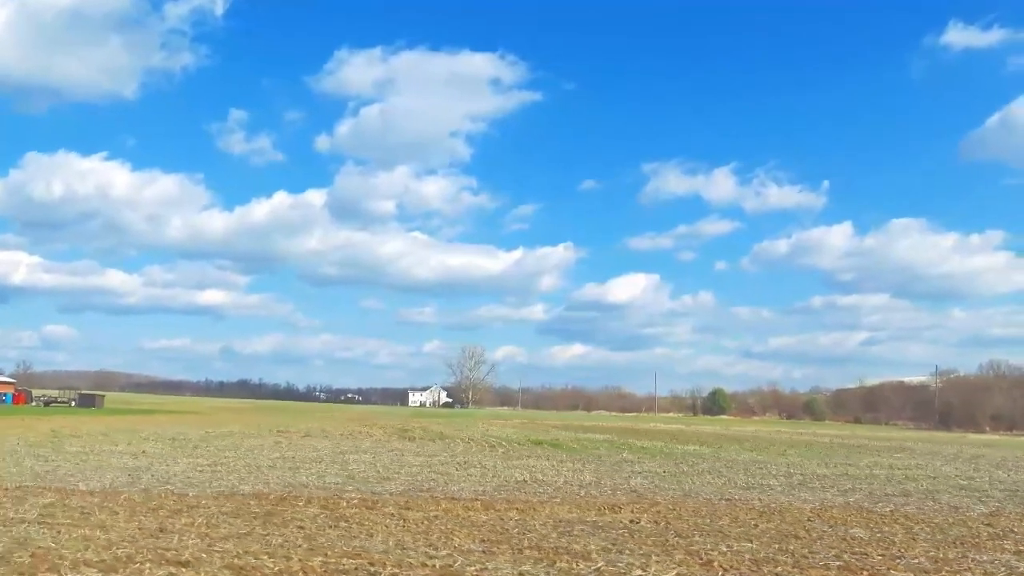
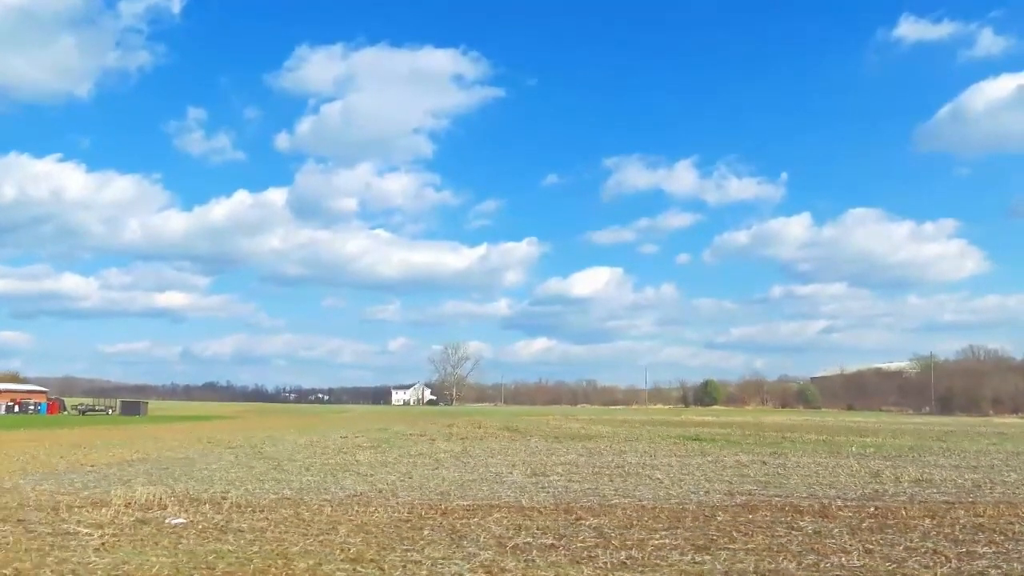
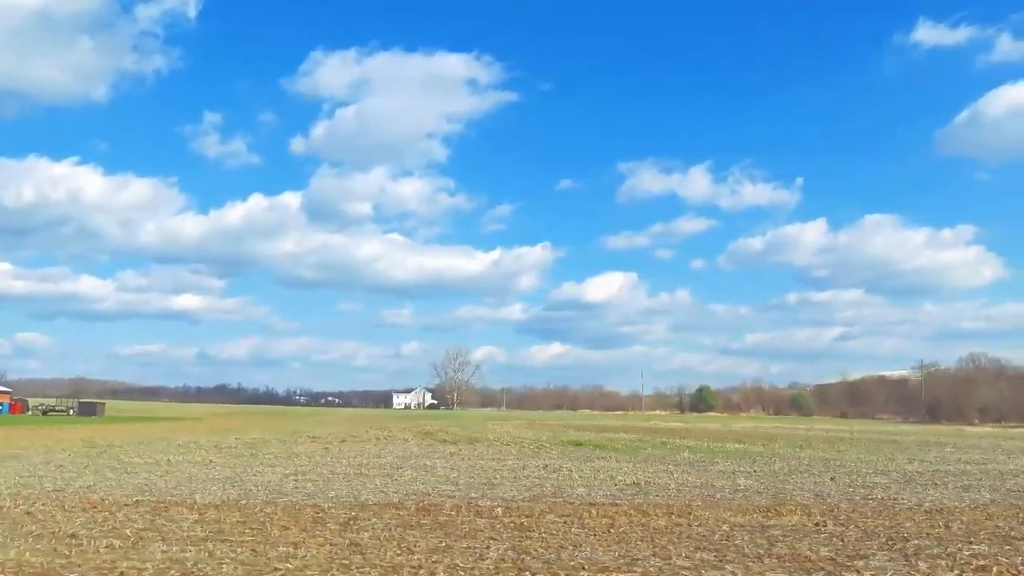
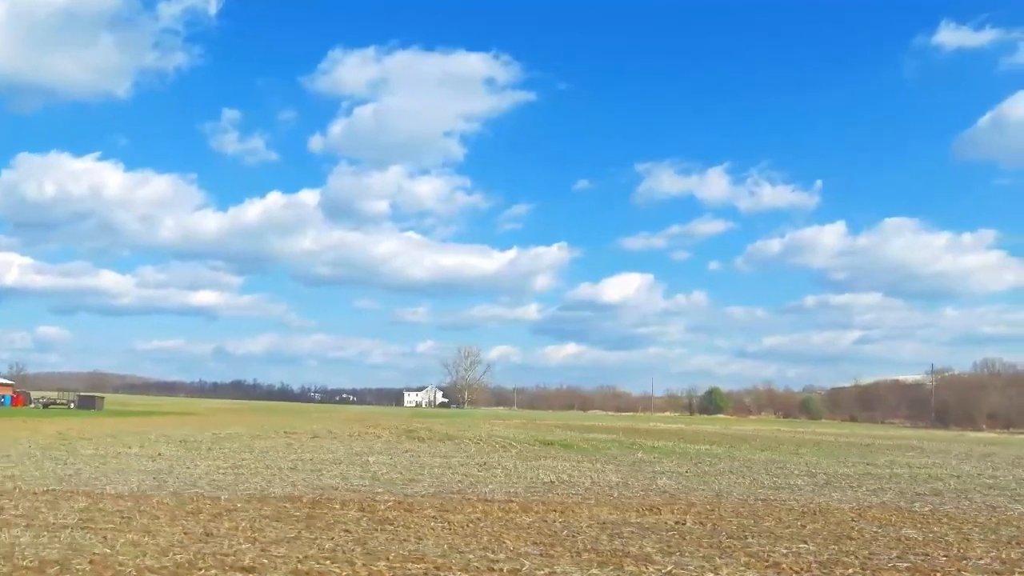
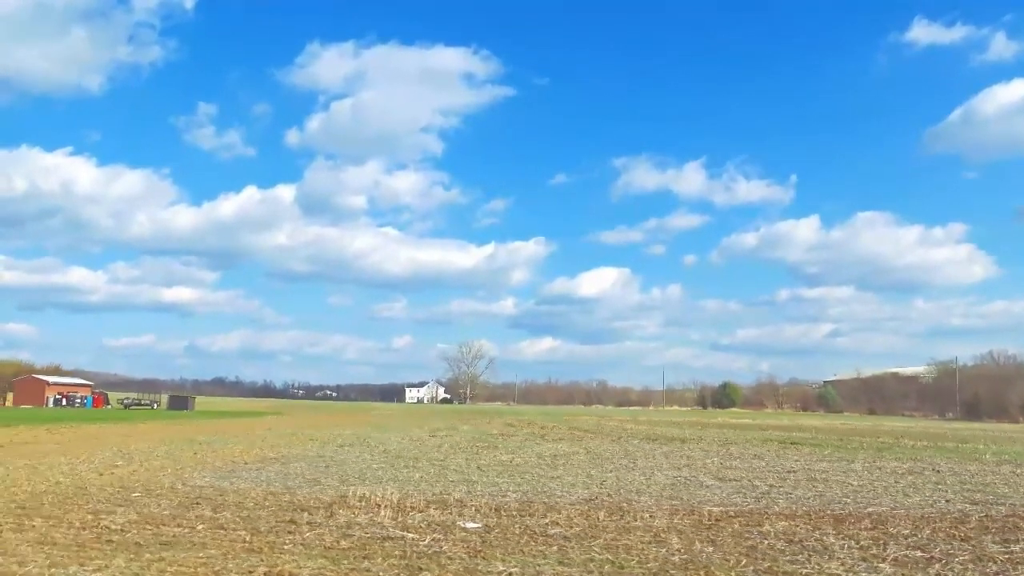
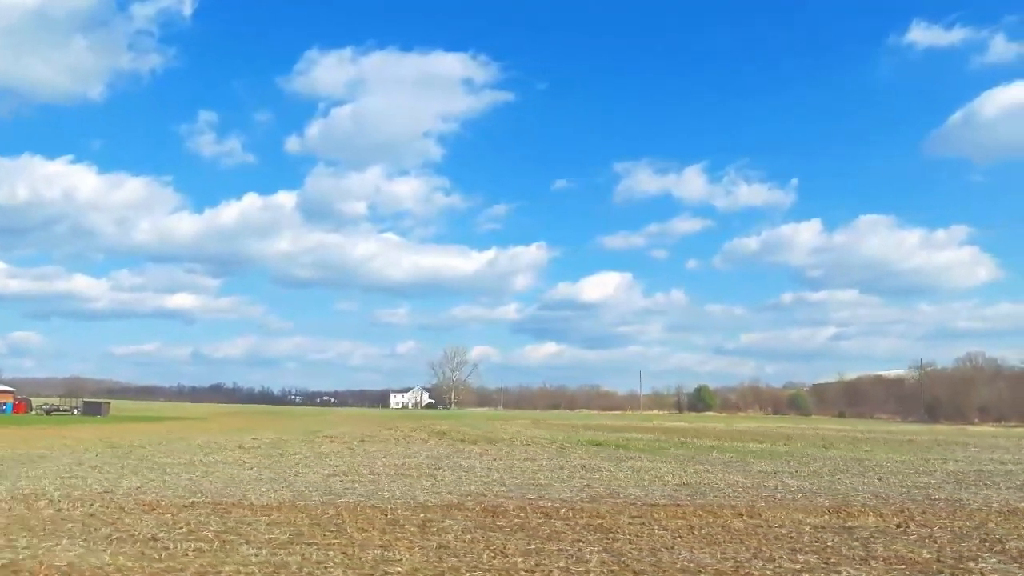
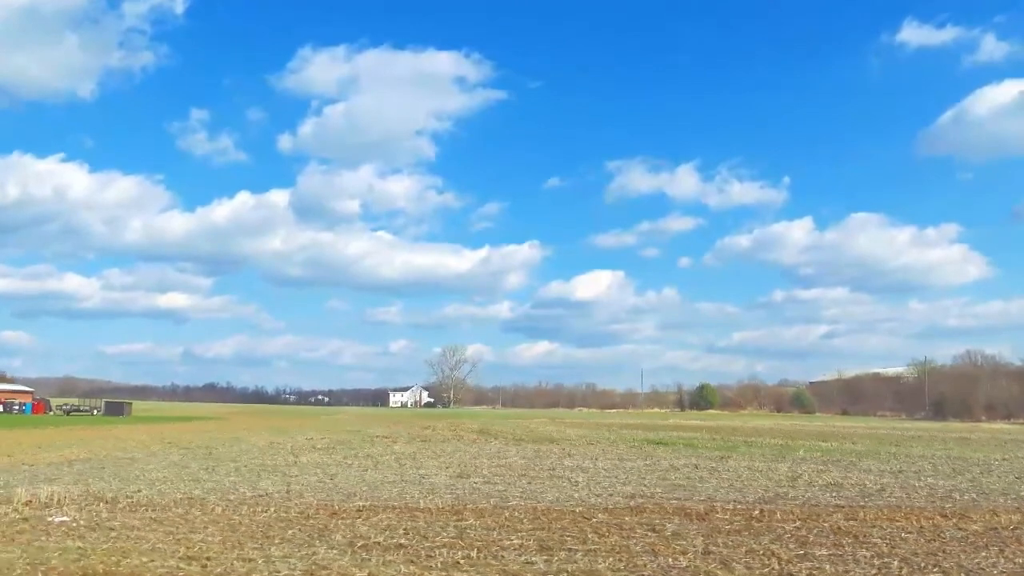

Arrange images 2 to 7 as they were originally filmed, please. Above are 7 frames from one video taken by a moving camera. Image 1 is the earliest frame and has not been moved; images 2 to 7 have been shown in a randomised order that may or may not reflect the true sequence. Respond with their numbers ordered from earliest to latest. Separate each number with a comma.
4, 3, 6, 7, 2, 5
